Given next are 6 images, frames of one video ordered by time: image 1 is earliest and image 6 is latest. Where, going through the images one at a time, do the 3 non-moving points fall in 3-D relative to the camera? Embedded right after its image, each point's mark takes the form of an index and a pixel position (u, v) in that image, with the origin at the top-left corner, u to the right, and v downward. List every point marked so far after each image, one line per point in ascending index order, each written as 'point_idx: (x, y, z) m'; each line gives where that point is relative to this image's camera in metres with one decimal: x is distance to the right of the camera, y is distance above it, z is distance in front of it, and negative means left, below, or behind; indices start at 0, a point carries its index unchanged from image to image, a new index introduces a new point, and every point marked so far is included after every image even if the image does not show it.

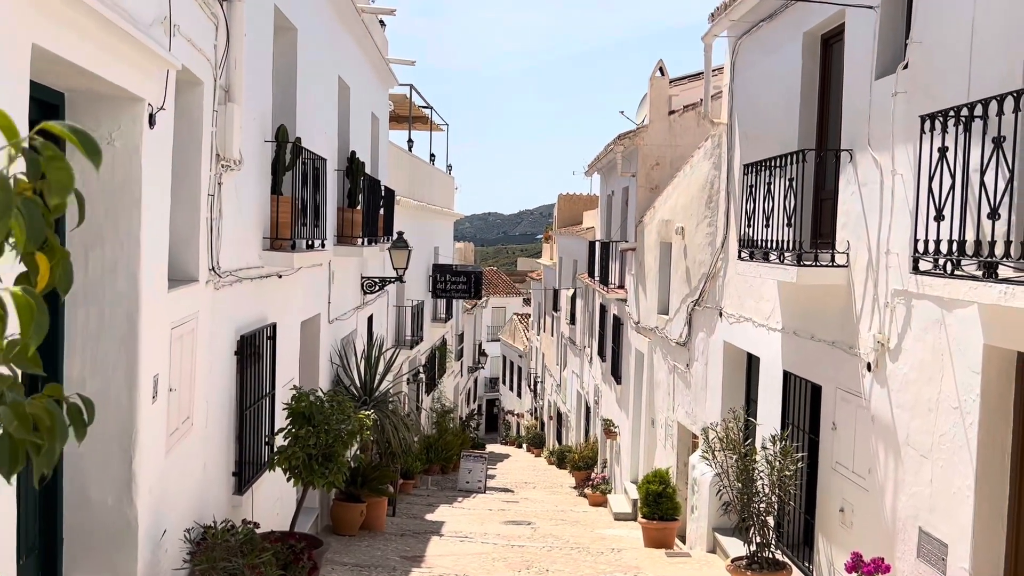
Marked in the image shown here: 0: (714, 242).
0: (+2.2, +0.5, +9.5) m
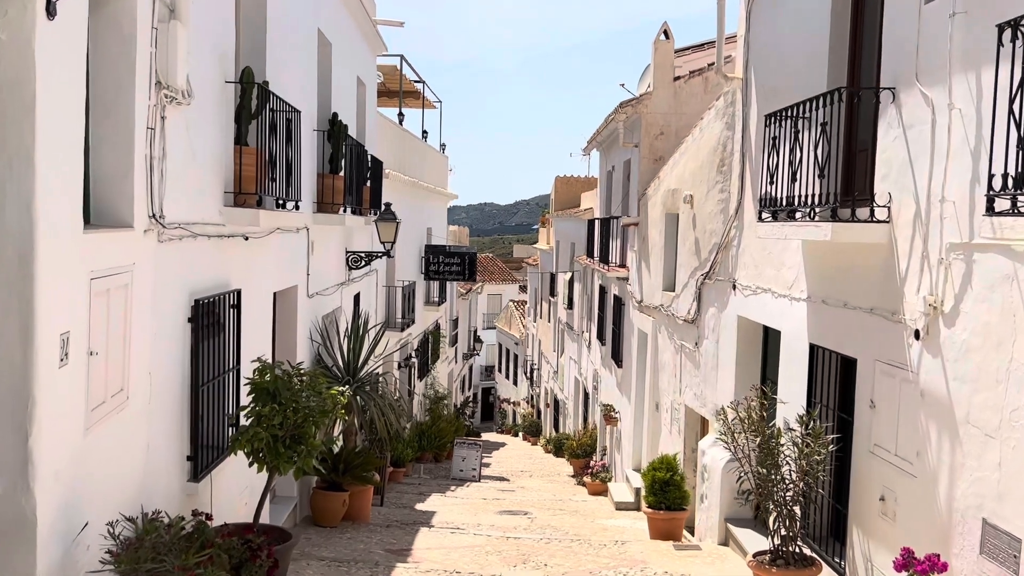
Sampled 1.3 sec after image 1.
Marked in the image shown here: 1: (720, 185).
0: (+2.2, +0.8, +8.7) m
1: (+2.1, +1.1, +8.9) m
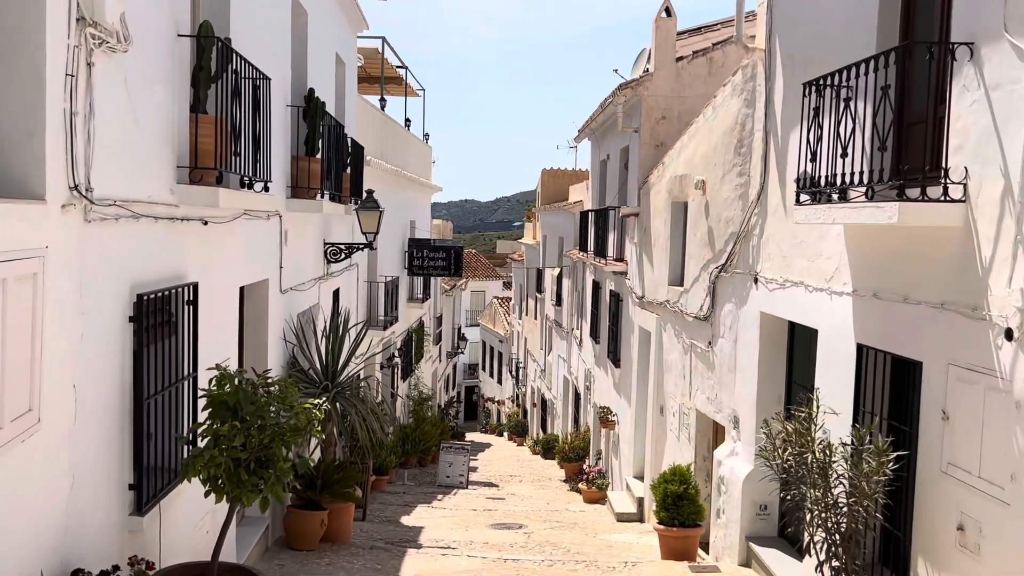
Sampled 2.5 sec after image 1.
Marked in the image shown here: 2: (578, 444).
0: (+2.2, +0.9, +7.9) m
1: (+2.1, +1.1, +8.1) m
2: (+1.2, -2.9, +16.1) m
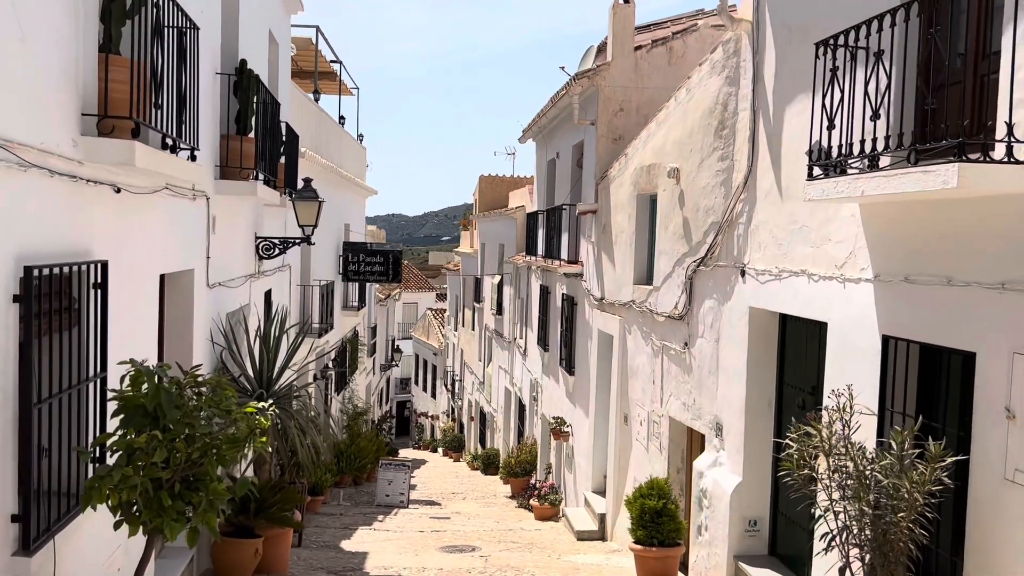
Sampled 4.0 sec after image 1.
0: (+1.8, +0.9, +7.2) m
1: (+1.8, +1.2, +7.4) m
2: (+0.2, -3.0, +15.2) m
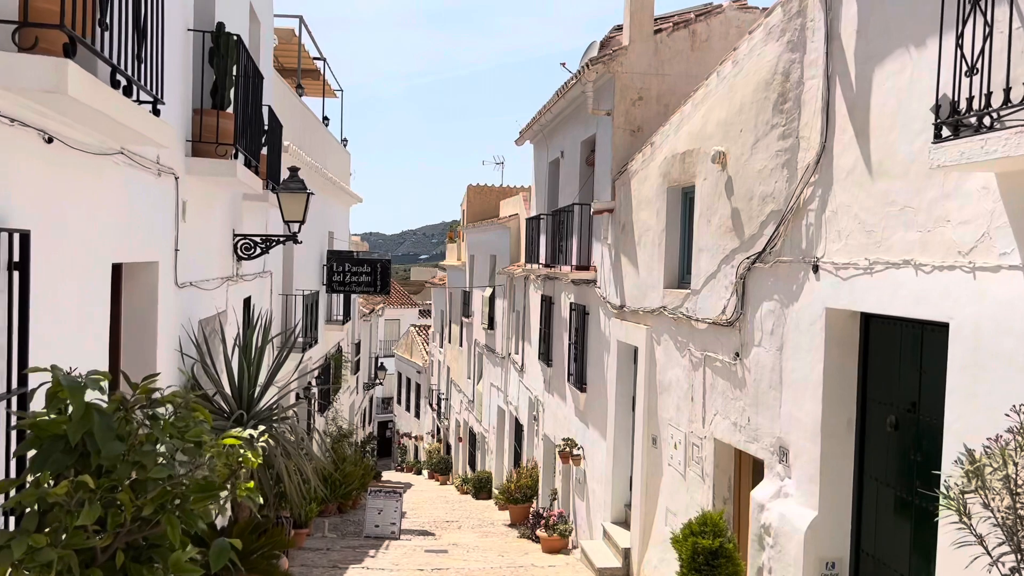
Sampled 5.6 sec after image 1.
0: (+2.0, +0.9, +6.2) m
1: (+2.0, +1.2, +6.4) m
2: (+0.2, -3.2, +14.1) m
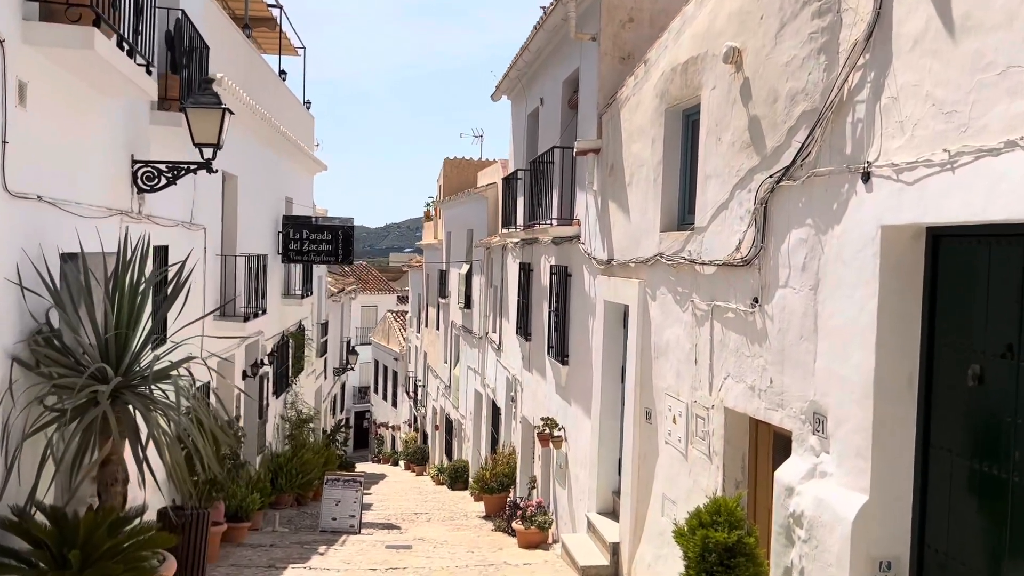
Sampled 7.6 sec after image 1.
0: (+1.8, +1.4, +4.8) m
1: (+1.7, +1.6, +5.0) m
2: (-0.1, -2.7, +12.6) m
